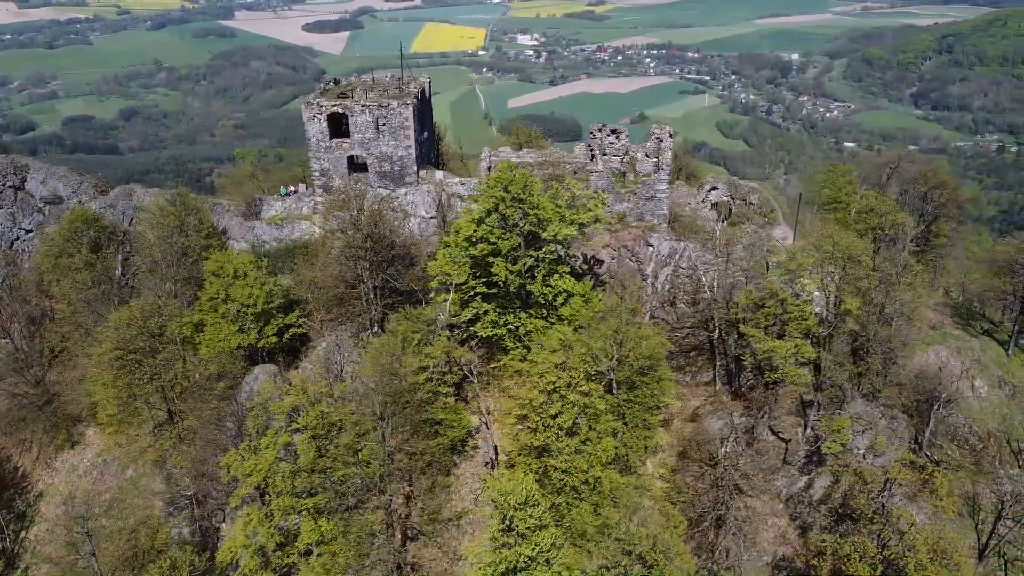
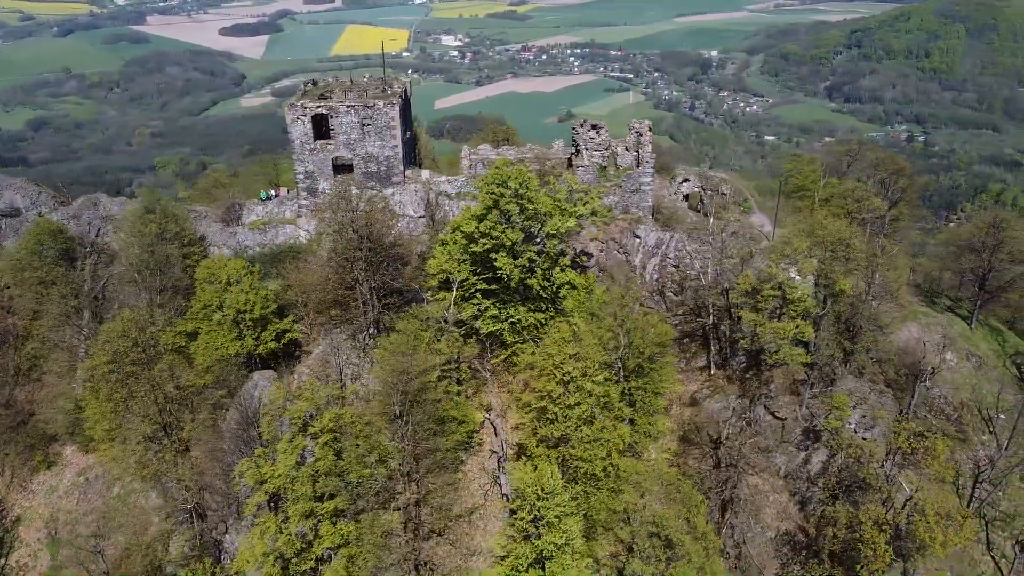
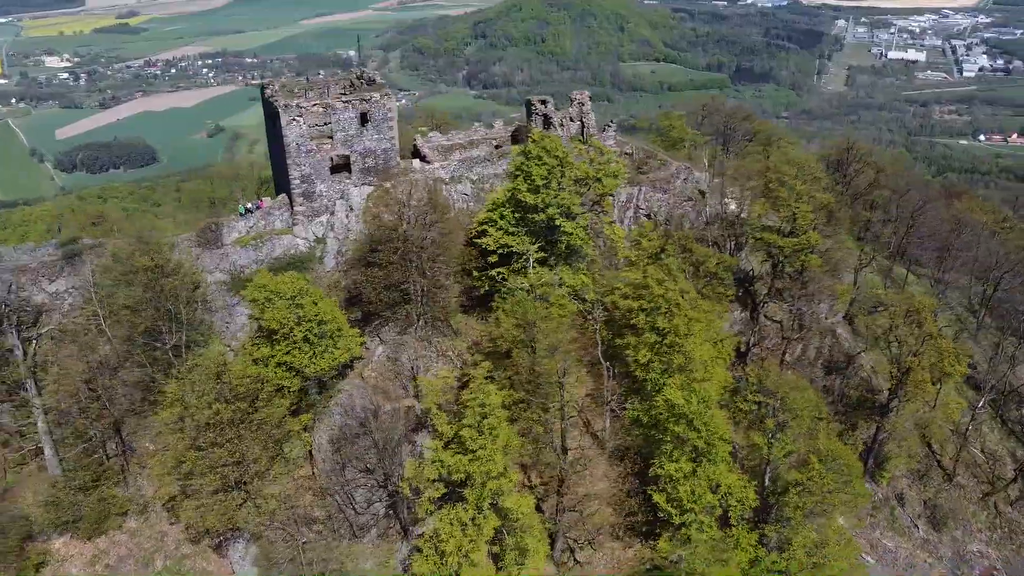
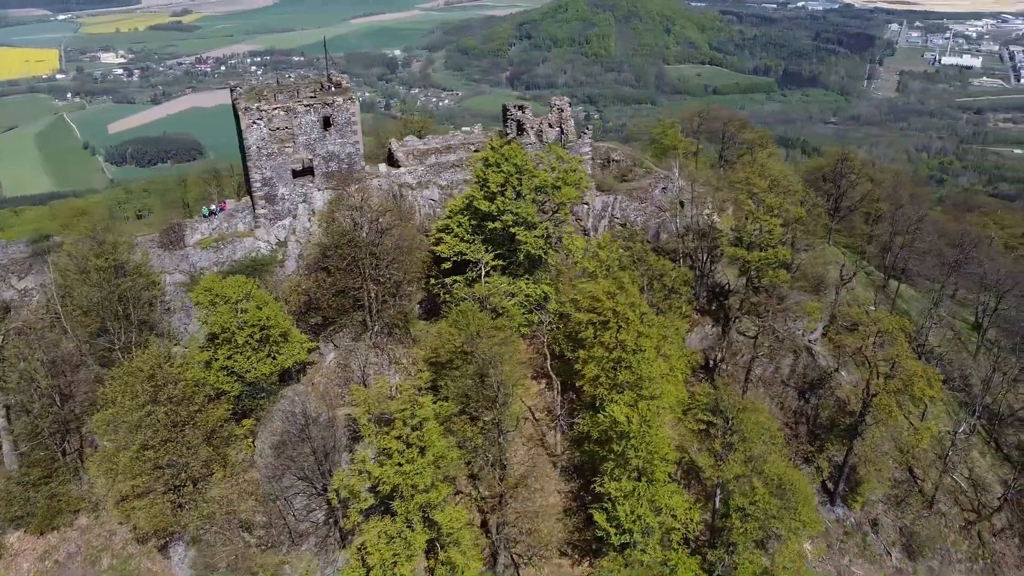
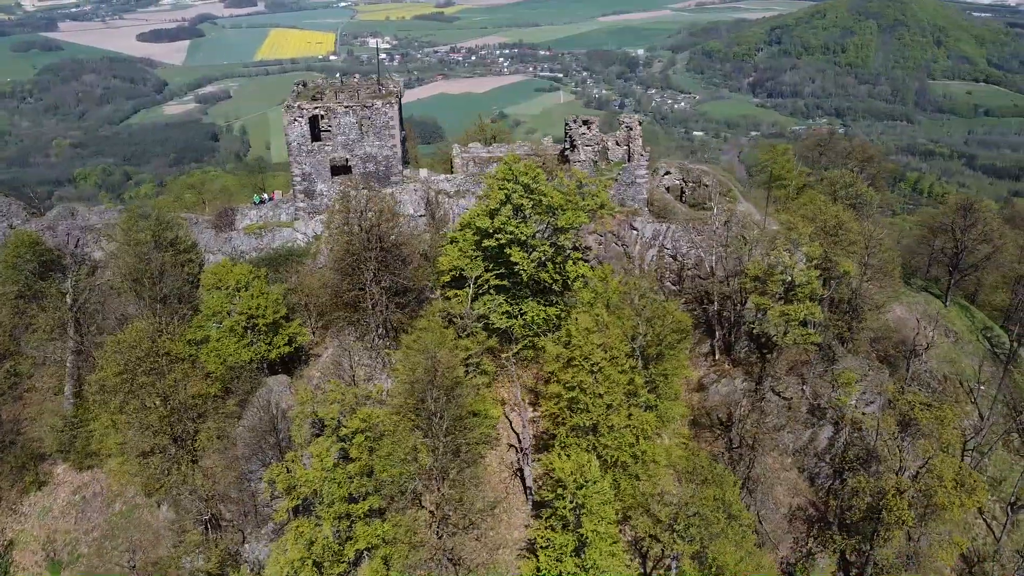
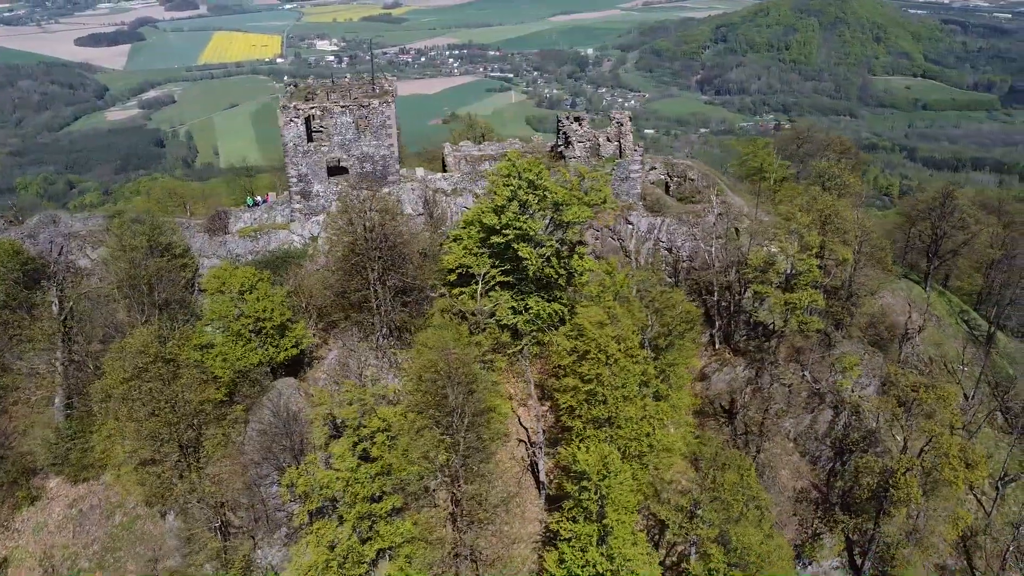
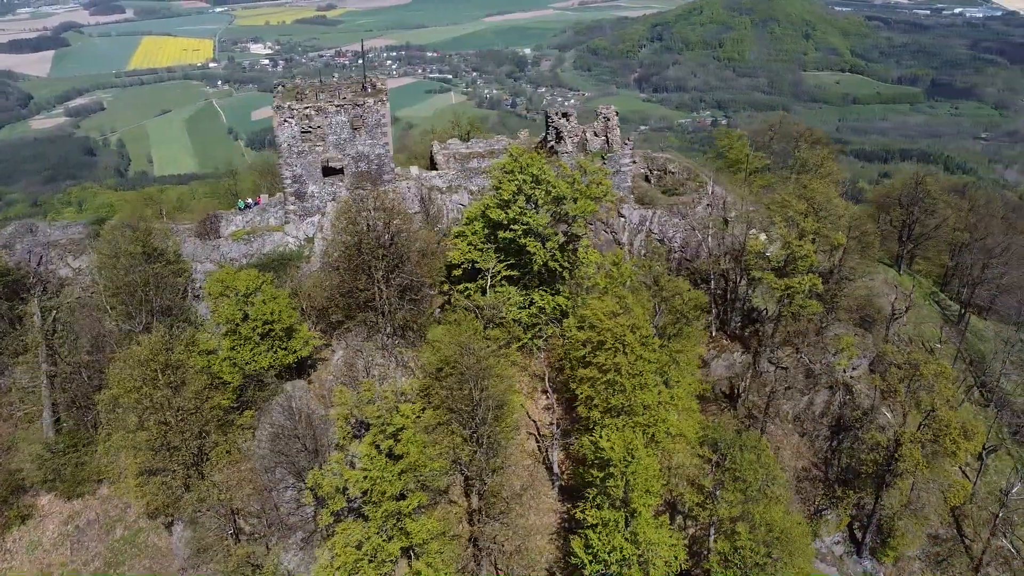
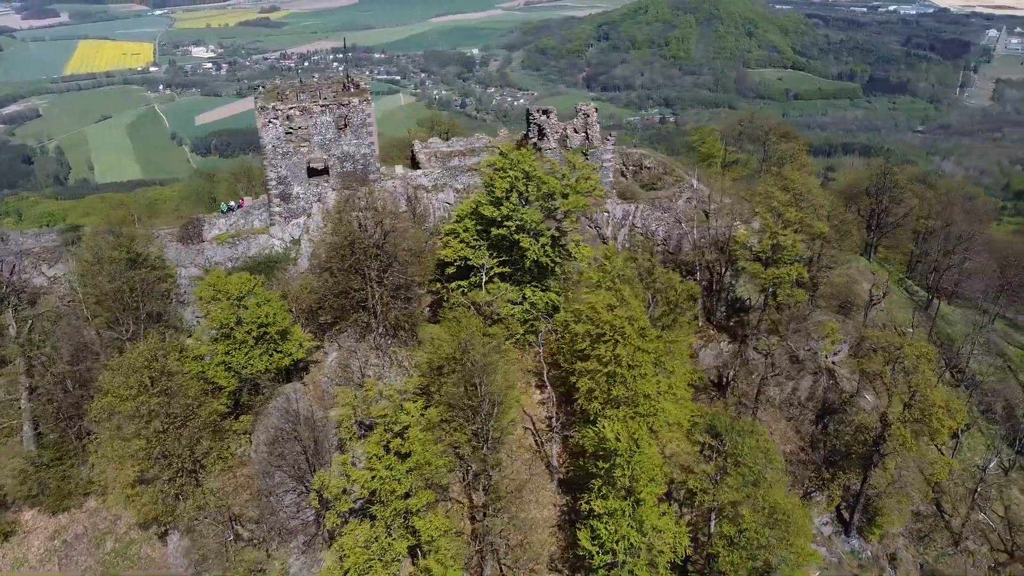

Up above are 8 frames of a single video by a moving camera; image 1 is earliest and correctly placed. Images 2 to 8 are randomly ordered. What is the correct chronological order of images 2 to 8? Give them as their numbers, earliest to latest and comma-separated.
2, 5, 6, 7, 8, 4, 3
